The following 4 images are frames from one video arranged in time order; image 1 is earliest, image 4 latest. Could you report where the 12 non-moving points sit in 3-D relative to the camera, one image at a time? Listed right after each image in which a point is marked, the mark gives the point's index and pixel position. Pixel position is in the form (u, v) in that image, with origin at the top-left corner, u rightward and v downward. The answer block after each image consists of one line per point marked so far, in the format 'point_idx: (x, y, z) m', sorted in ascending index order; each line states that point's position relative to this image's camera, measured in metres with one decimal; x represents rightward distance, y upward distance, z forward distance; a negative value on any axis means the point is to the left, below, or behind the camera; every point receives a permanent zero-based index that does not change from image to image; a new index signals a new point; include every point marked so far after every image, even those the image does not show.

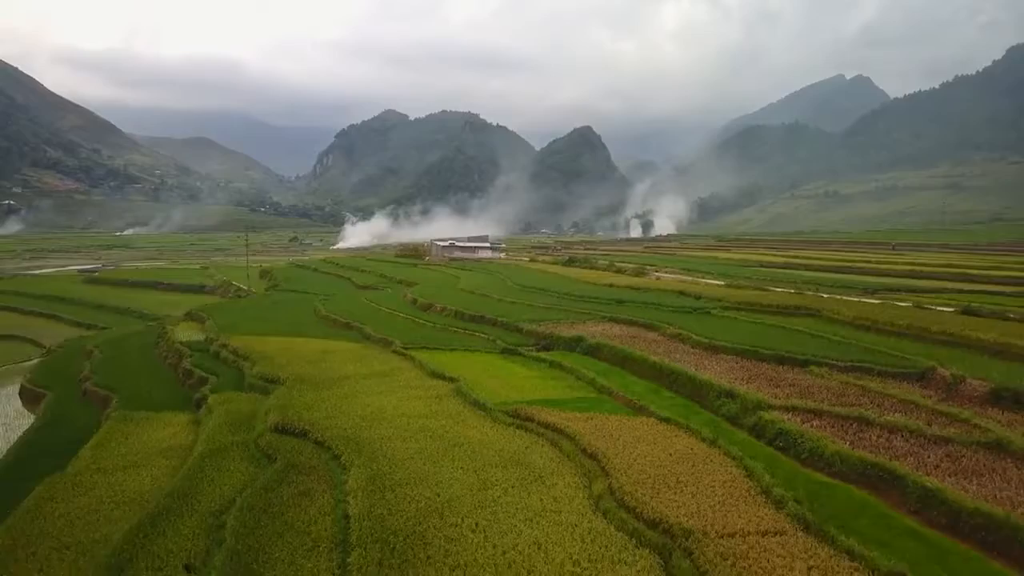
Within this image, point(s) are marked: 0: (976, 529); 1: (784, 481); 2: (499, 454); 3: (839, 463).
0: (+6.4, -3.3, +11.1) m
1: (+4.5, -3.2, +13.3) m
2: (-0.3, -3.2, +15.0) m
3: (+5.7, -3.0, +13.9) m
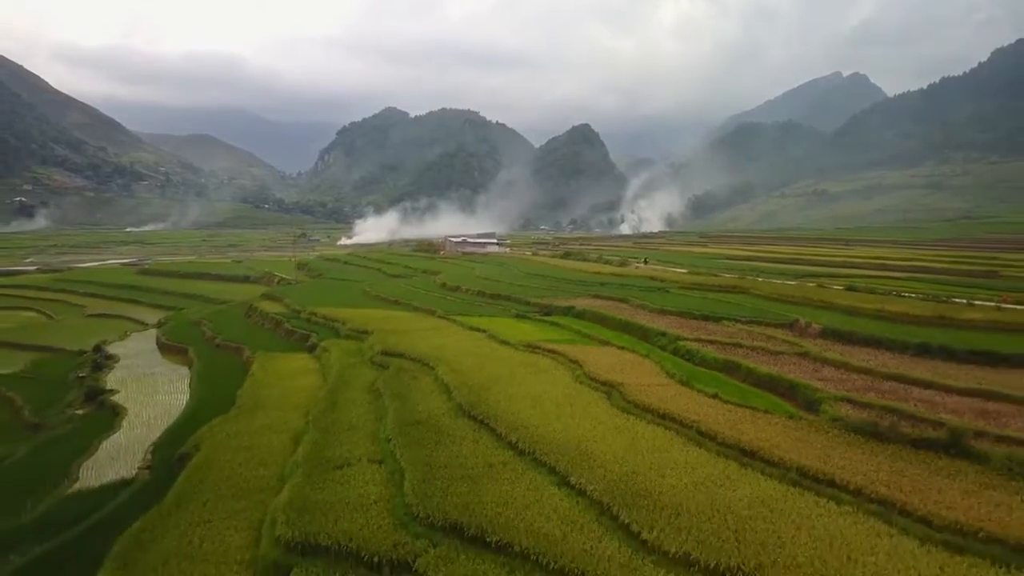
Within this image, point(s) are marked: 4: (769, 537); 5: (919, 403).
0: (+6.9, -2.6, +22.0) m
1: (+5.1, -2.4, +24.2) m
2: (+0.2, -2.4, +25.9) m
3: (+6.2, -2.3, +24.7) m
4: (+3.8, -3.7, +11.9) m
5: (+9.7, -2.7, +18.5) m
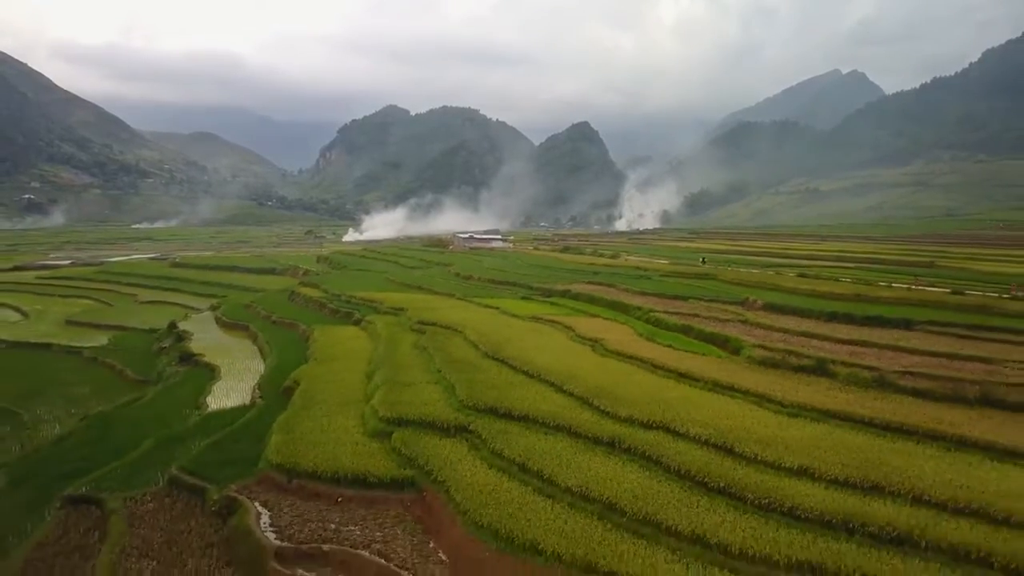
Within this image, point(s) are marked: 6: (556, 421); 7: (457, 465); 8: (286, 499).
0: (+7.3, -1.9, +29.7) m
1: (+5.5, -1.7, +31.9) m
2: (+0.6, -1.7, +33.6) m
3: (+6.6, -1.5, +32.5) m
4: (+4.2, -3.0, +19.7) m
5: (+10.1, -2.0, +26.3) m
6: (+1.1, -3.2, +19.2) m
7: (-1.2, -3.9, +17.4) m
8: (-5.0, -4.6, +17.3) m
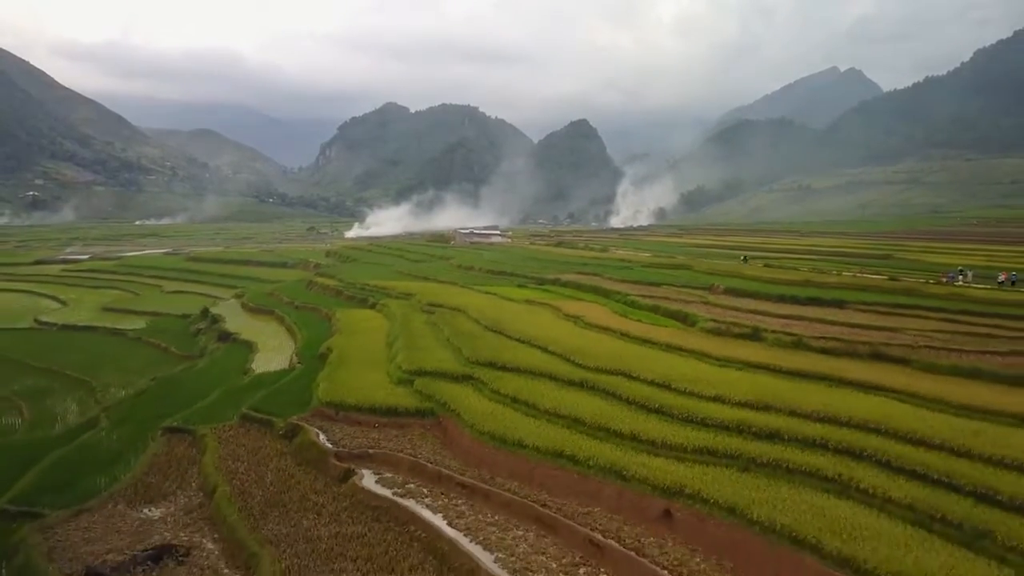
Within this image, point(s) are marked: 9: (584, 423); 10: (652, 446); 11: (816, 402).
0: (+7.2, -1.2, +35.4) m
1: (+5.3, -1.0, +37.6) m
2: (+0.4, -1.0, +39.3) m
3: (+6.4, -0.9, +38.2) m
4: (+4.1, -2.4, +25.3) m
5: (+9.9, -1.3, +32.0) m
6: (+0.9, -2.6, +24.8) m
7: (-1.4, -3.3, +23.1) m
8: (-5.2, -4.0, +22.9) m
9: (+1.8, -3.4, +19.9) m
10: (+3.3, -3.7, +18.3) m
11: (+7.7, -2.9, +20.0) m
